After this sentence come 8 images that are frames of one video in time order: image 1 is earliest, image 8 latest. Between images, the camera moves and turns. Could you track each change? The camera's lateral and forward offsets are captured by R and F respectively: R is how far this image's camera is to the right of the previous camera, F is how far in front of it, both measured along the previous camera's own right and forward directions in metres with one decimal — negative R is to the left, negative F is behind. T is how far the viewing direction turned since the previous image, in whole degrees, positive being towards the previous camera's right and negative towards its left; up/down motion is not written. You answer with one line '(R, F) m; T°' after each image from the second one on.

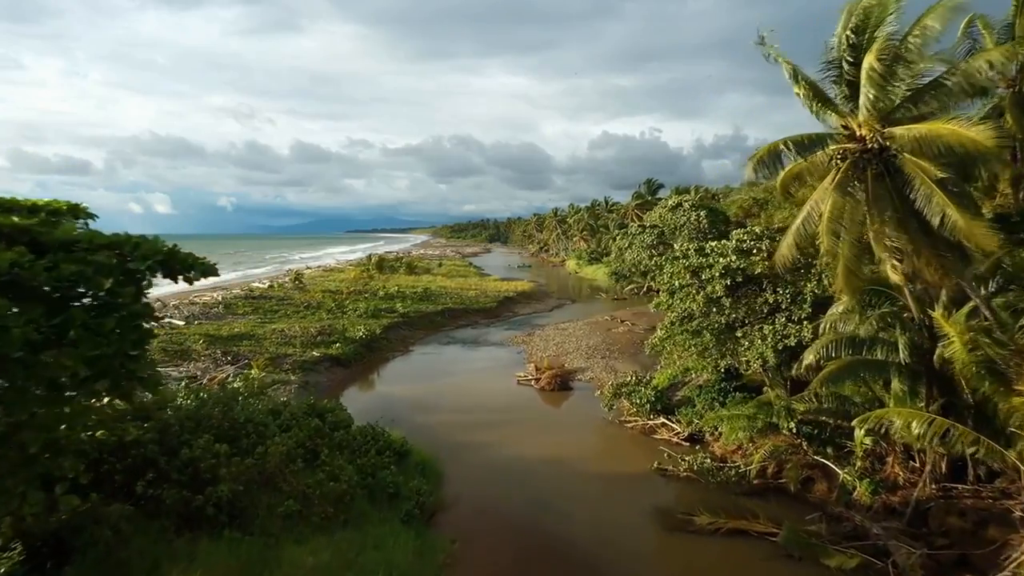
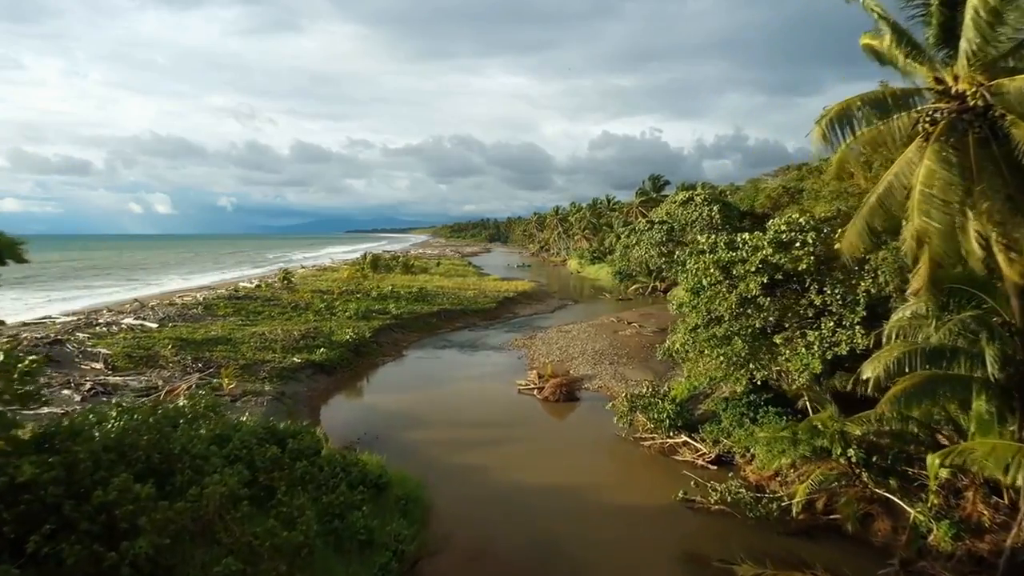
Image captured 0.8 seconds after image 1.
(0.0, +2.3) m; 0°
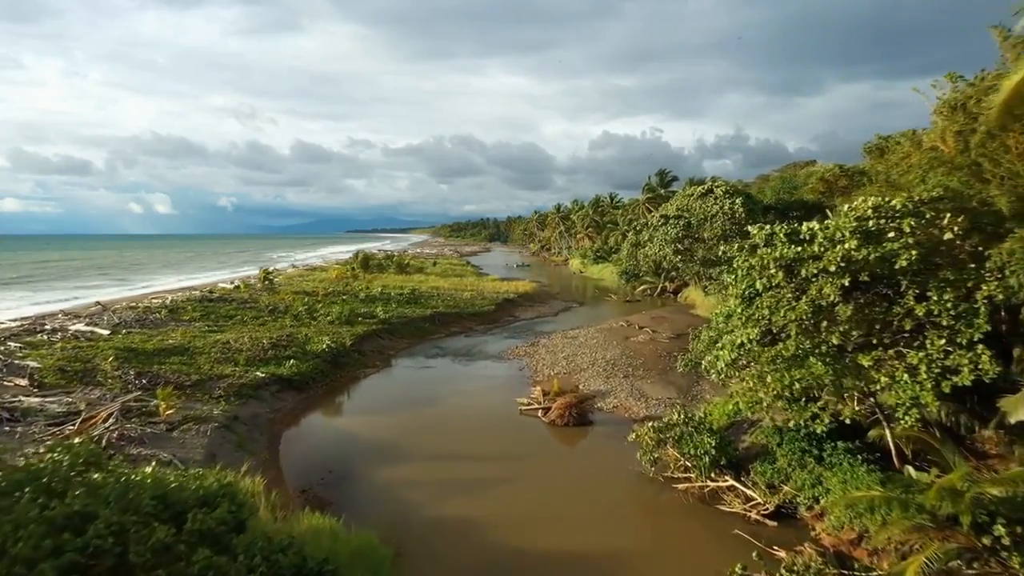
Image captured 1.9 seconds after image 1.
(0.0, +3.4) m; 0°
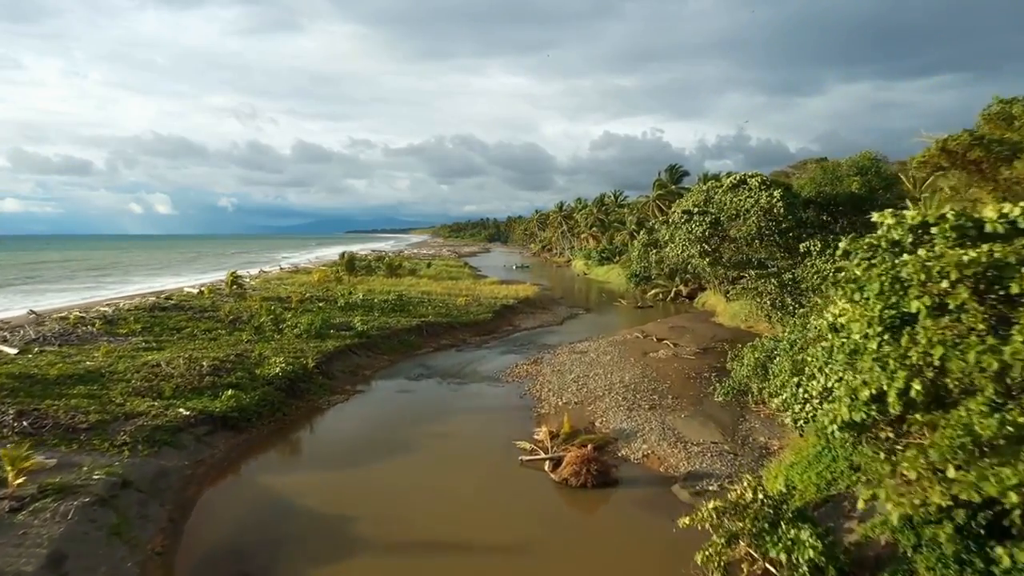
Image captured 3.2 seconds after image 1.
(0.0, +4.6) m; 0°
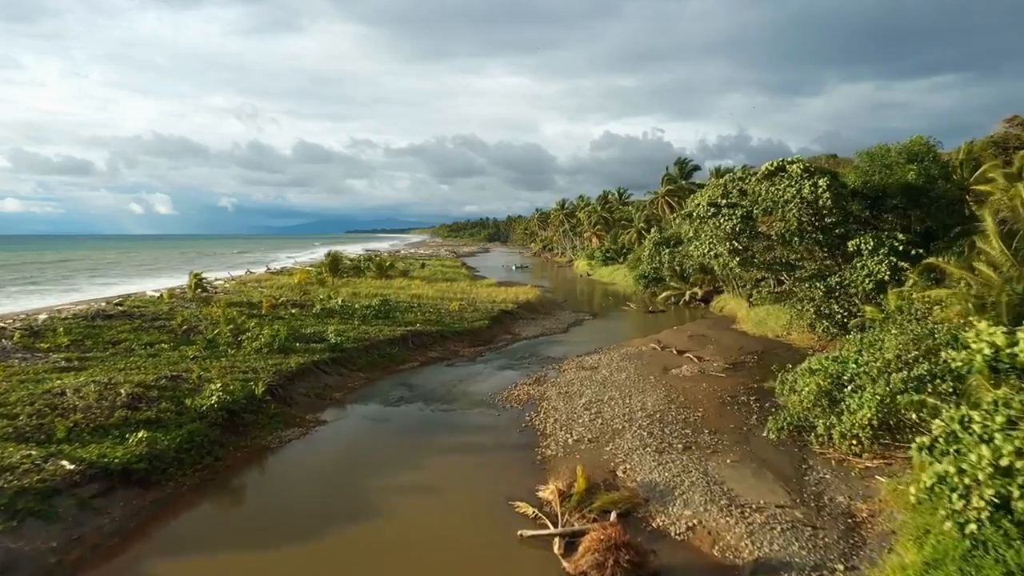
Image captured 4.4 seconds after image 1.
(0.0, +3.9) m; 0°
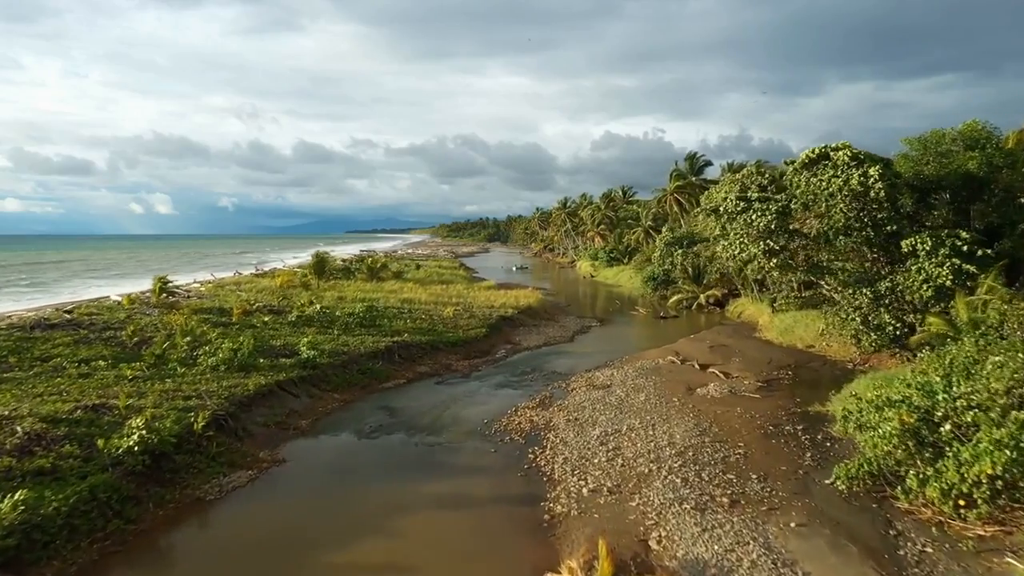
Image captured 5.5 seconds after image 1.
(0.0, +3.2) m; 0°
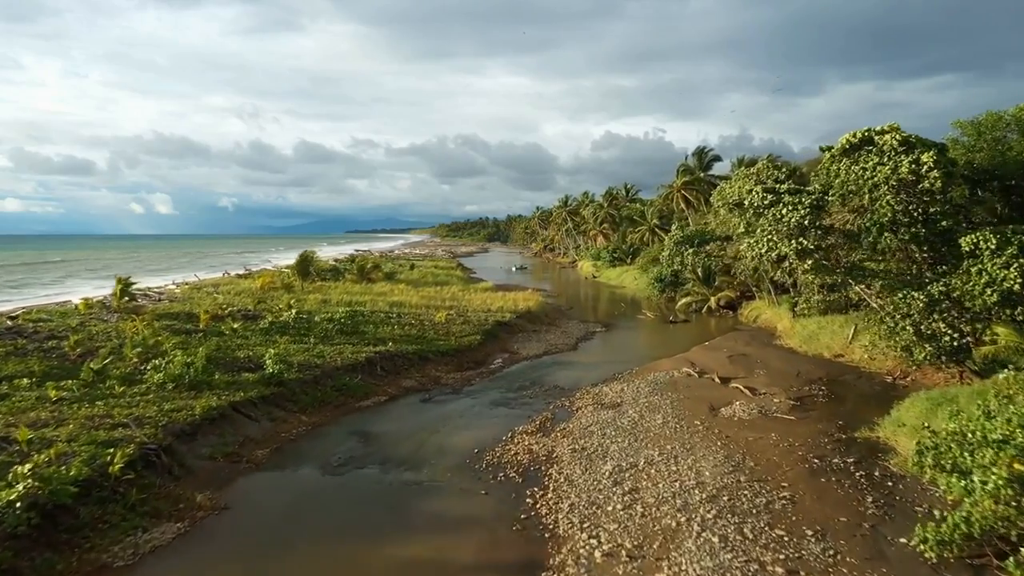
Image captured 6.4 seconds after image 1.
(+0.1, +2.6) m; 0°
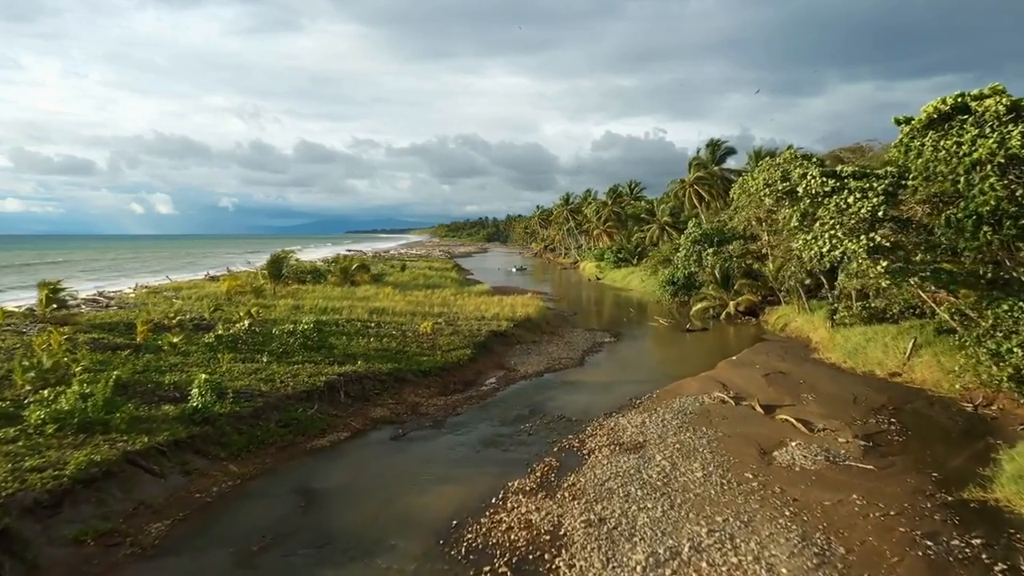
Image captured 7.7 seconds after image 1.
(+0.1, +3.9) m; 0°
